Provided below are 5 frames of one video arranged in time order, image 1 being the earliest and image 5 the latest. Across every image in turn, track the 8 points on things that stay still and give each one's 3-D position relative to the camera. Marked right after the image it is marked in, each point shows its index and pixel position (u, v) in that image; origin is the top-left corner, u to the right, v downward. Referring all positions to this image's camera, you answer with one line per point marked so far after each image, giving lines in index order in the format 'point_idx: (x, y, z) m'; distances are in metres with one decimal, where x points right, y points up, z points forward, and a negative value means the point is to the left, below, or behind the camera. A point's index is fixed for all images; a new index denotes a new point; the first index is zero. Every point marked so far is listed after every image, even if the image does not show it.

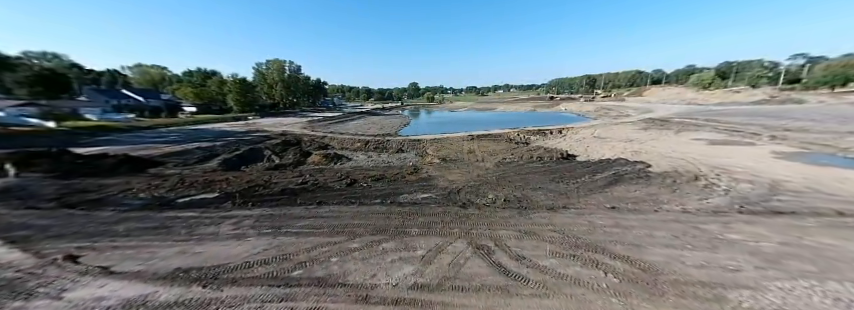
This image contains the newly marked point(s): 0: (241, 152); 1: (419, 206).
0: (-12.9, +0.2, +16.2) m
1: (-0.3, -1.8, +8.1) m
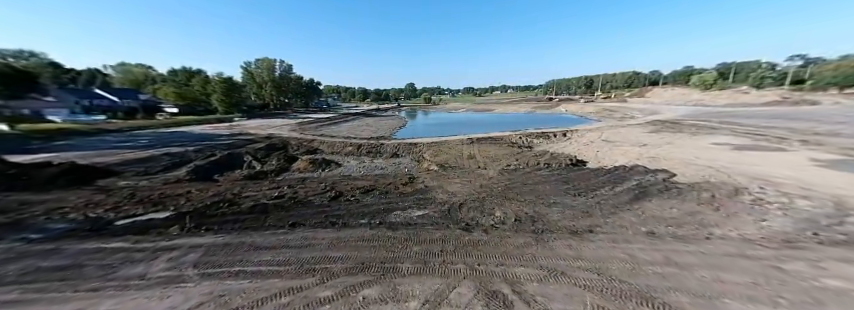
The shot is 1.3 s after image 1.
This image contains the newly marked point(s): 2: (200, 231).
0: (-13.1, -0.2, +14.6) m
1: (-0.4, -2.1, +6.7) m
2: (-6.0, -2.0, +6.2) m
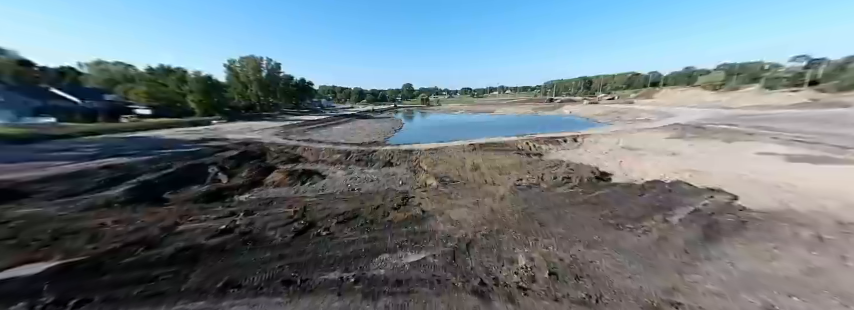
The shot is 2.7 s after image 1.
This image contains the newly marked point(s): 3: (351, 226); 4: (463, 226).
0: (-13.3, -0.8, +12.2) m
1: (-0.4, -2.7, +4.4) m
2: (-6.1, -2.6, +3.9) m
3: (-2.4, -2.2, +7.4) m
4: (+1.1, -2.2, +7.4) m
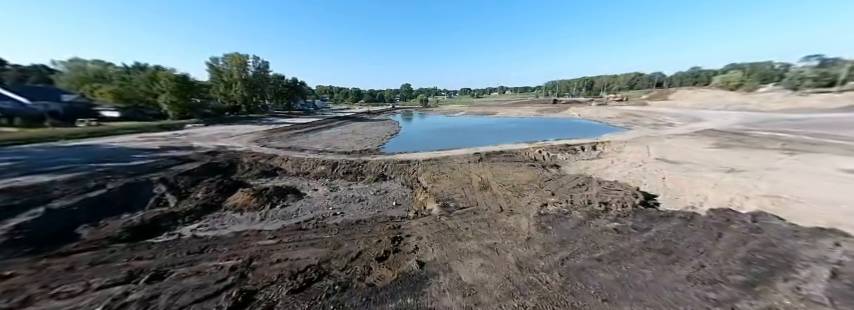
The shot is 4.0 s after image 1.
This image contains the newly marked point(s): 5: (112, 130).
0: (-13.3, -1.5, +9.6) m
1: (-0.5, -3.4, +1.9) m
2: (-6.1, -3.3, +1.3) m
3: (-2.5, -3.0, +4.9) m
4: (+1.1, -2.9, +4.8) m
5: (-24.9, +2.0, +18.7) m
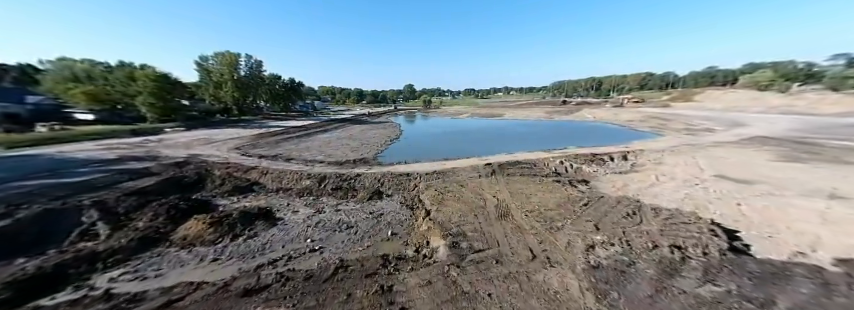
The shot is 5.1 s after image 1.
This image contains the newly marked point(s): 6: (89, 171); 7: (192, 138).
0: (-13.2, -2.2, +7.4) m
1: (-0.5, -4.1, -0.5) m
2: (-6.1, -4.0, -1.0) m
3: (-2.4, -3.6, +2.5) m
4: (+1.2, -3.6, +2.4) m
5: (-24.7, +1.3, +16.6) m
6: (-15.9, -0.8, +11.1) m
7: (-18.8, +1.4, +18.9) m
